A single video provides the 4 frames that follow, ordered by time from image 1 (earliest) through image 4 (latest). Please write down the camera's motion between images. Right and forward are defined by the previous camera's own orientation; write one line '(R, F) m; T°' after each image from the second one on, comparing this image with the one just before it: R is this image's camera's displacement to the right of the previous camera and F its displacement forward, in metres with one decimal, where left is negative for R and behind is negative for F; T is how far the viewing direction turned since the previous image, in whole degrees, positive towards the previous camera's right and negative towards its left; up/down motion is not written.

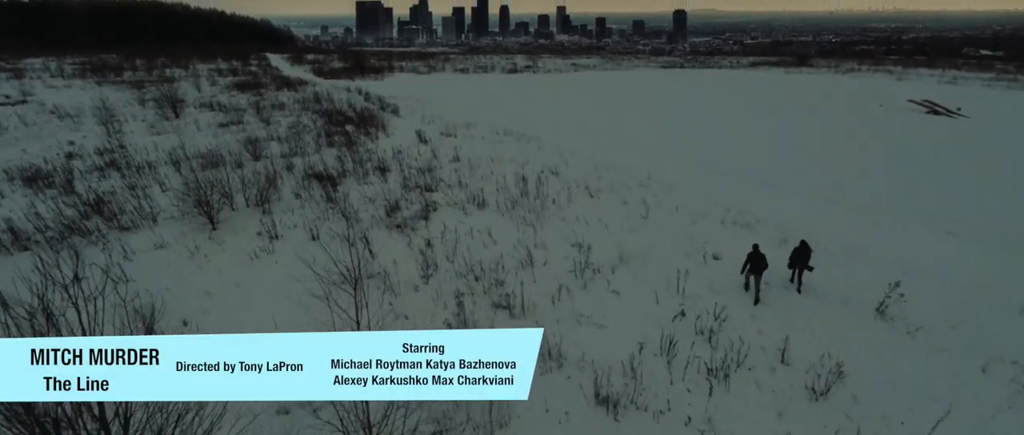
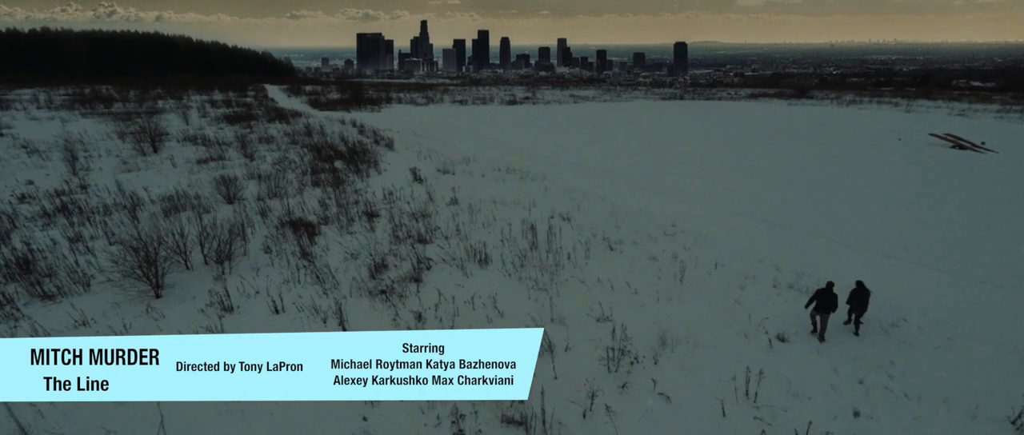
(-0.1, +1.5) m; 0°
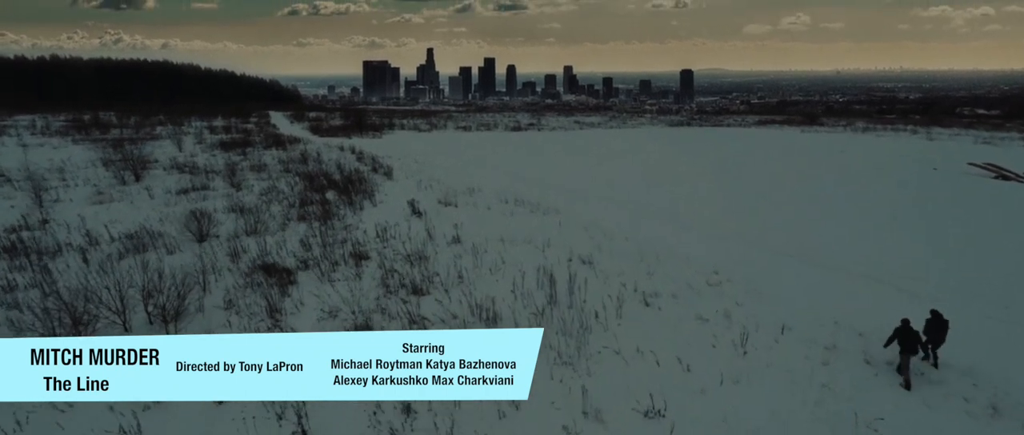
(-0.1, +1.5) m; 0°
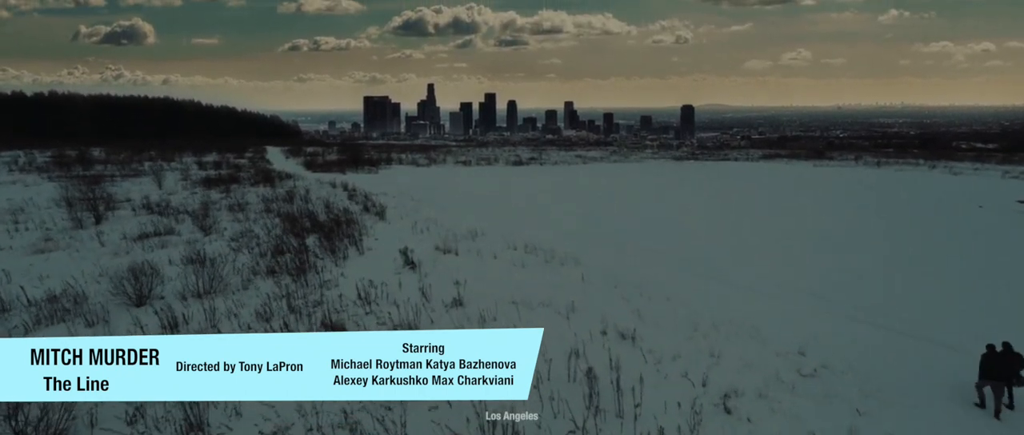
(-0.2, +2.0) m; 0°
